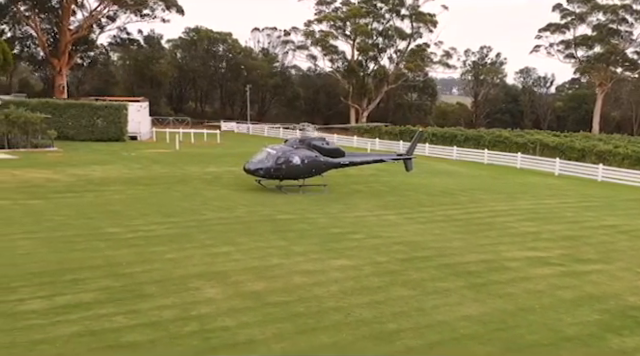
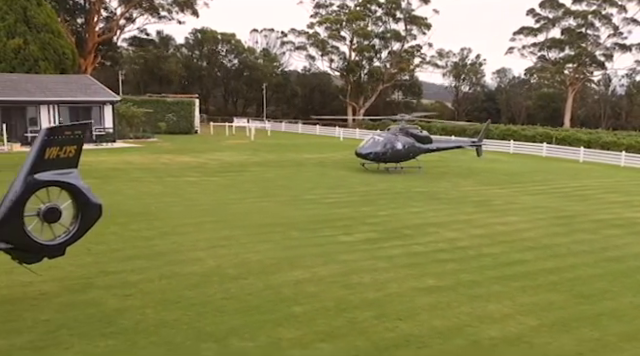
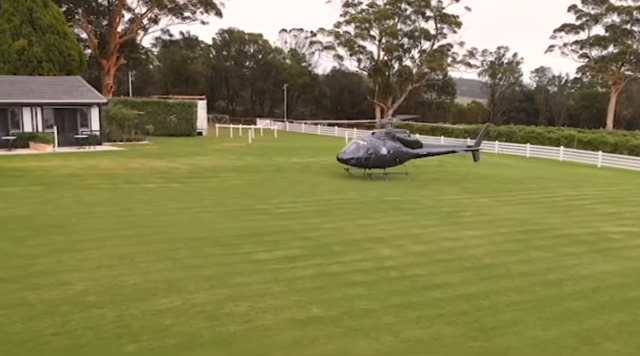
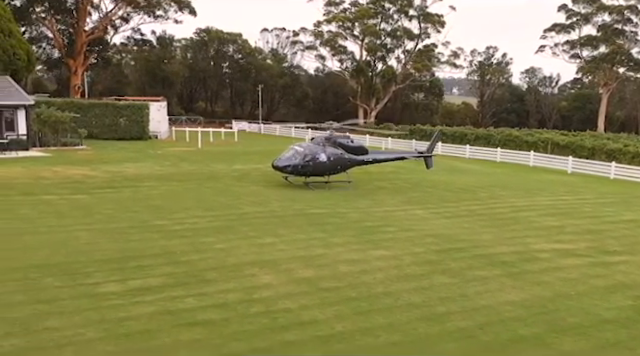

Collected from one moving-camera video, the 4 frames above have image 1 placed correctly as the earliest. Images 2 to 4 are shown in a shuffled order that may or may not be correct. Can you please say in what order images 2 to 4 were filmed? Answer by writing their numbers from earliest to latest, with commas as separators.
4, 3, 2
